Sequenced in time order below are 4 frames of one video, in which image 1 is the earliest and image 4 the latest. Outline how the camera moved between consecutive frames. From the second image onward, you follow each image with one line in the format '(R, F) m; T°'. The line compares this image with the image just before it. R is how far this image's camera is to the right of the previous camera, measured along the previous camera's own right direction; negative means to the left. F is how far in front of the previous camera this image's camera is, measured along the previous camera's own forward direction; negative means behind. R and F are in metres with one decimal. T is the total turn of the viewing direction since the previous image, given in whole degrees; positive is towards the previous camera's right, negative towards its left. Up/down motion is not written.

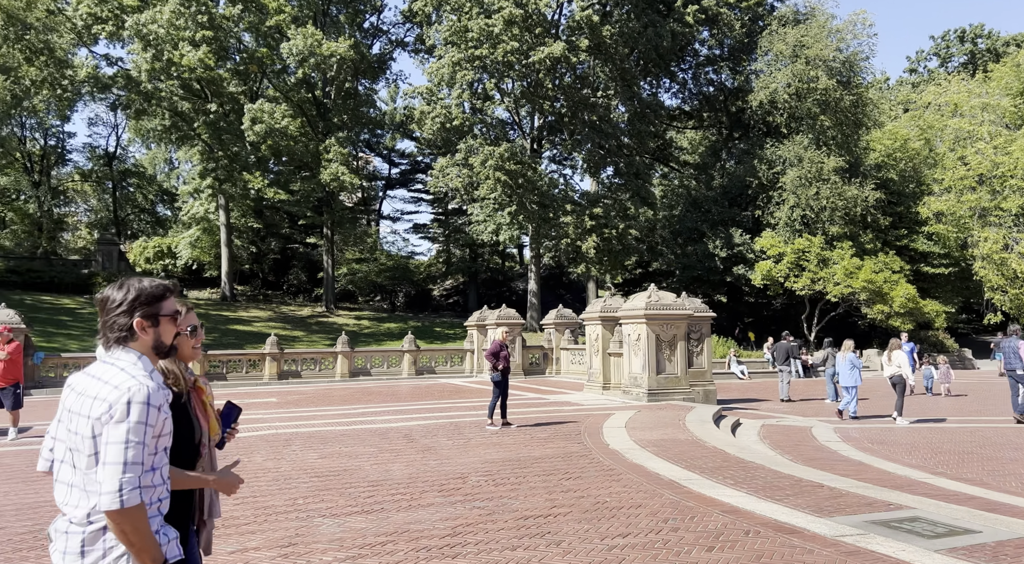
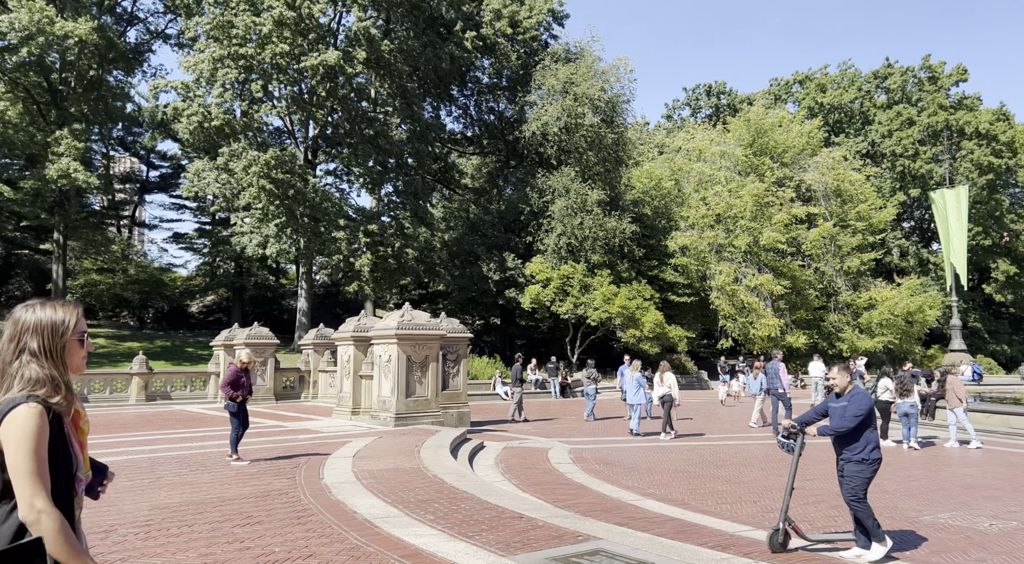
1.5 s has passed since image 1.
(+0.9, +0.6) m; +16°
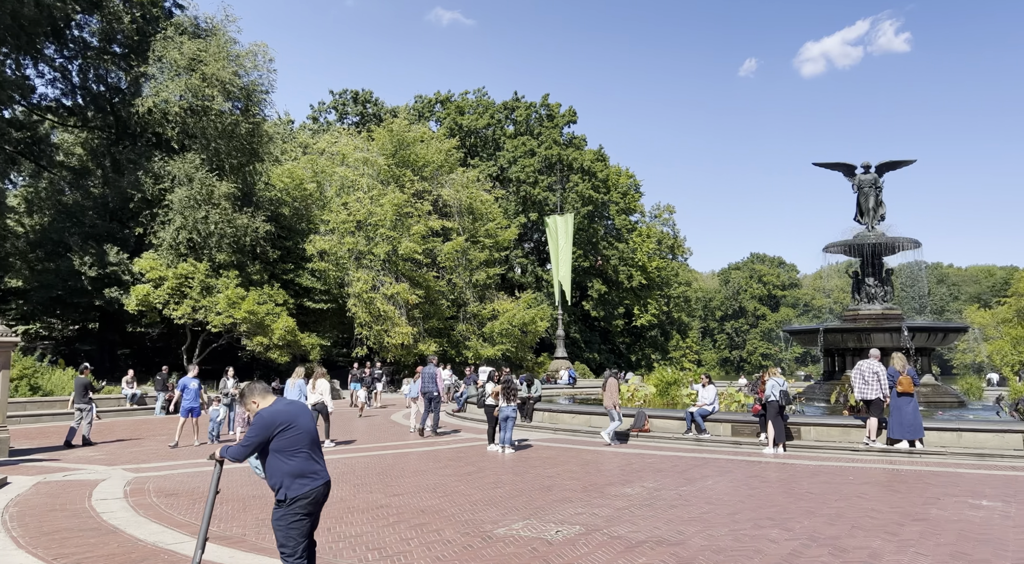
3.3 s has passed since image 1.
(+1.0, +1.1) m; +27°
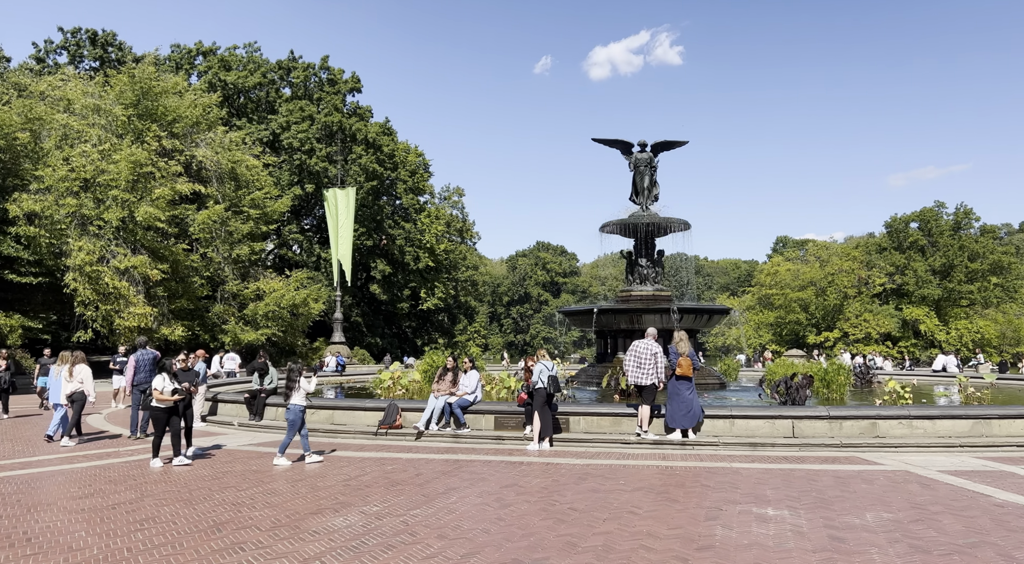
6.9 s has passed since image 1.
(+0.9, +2.1) m; +16°
